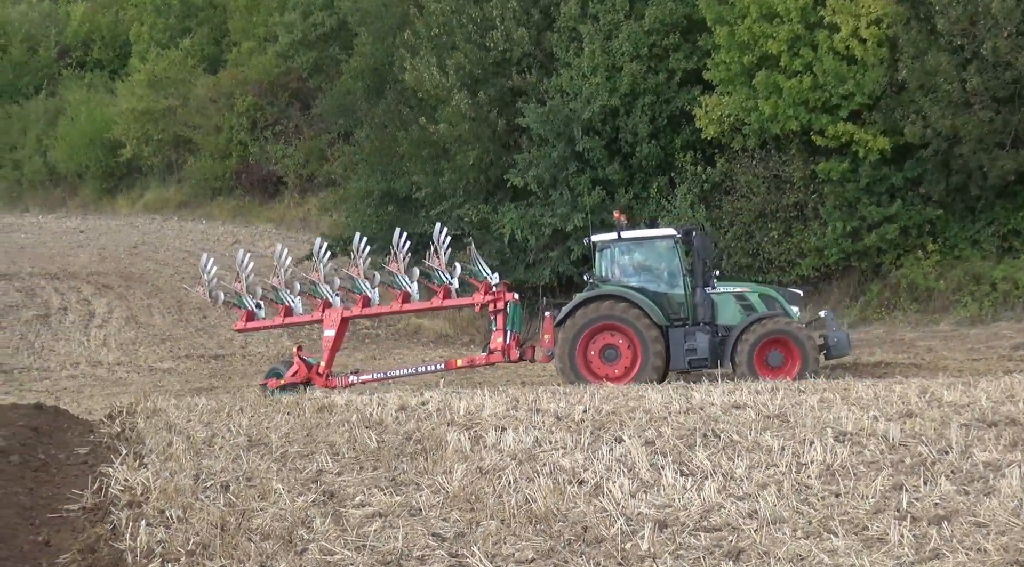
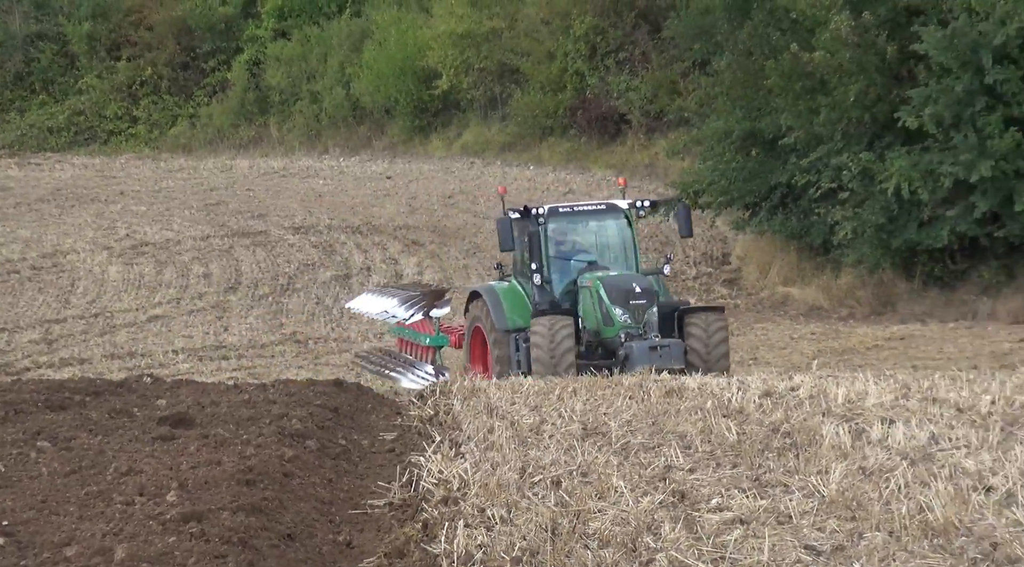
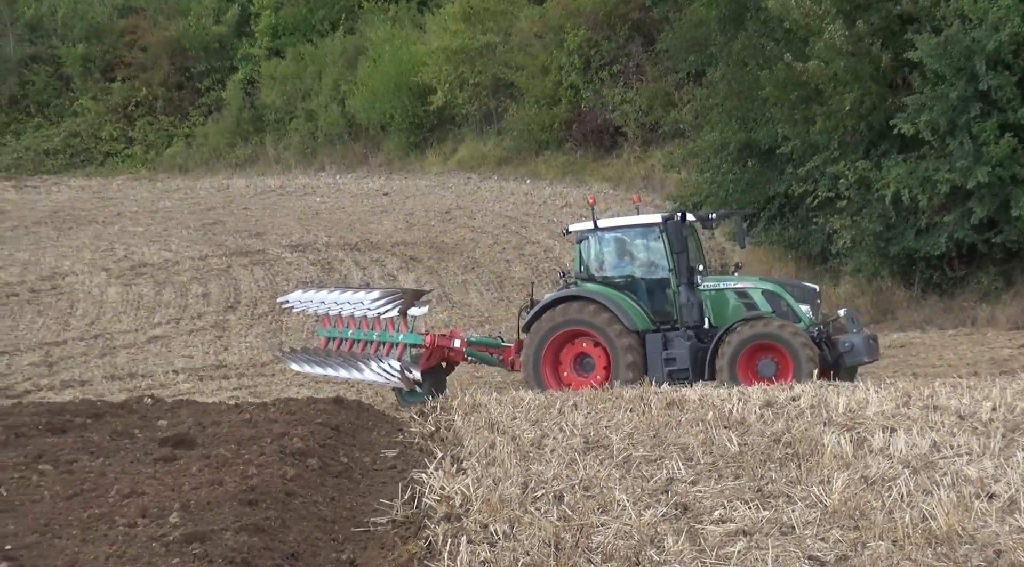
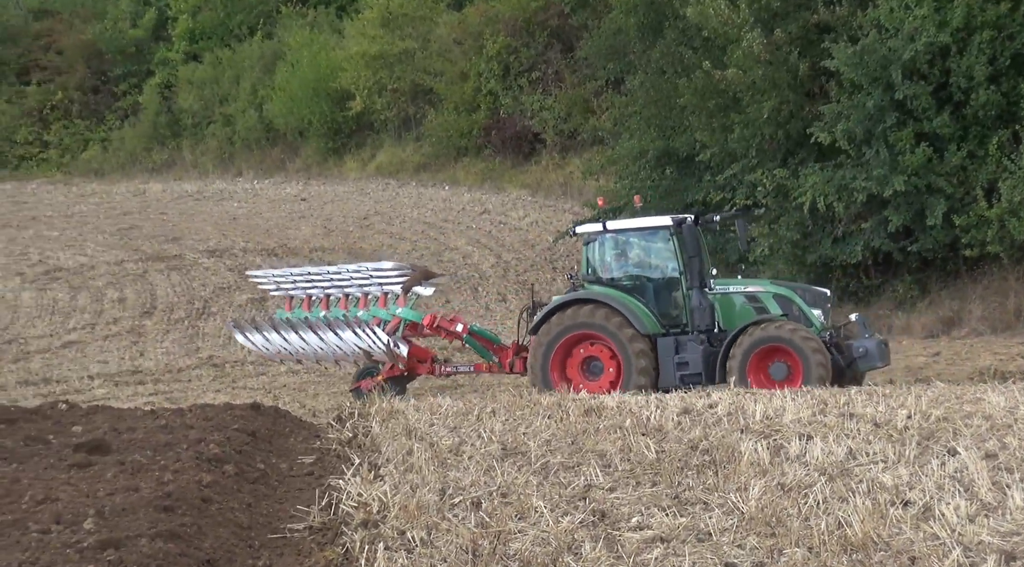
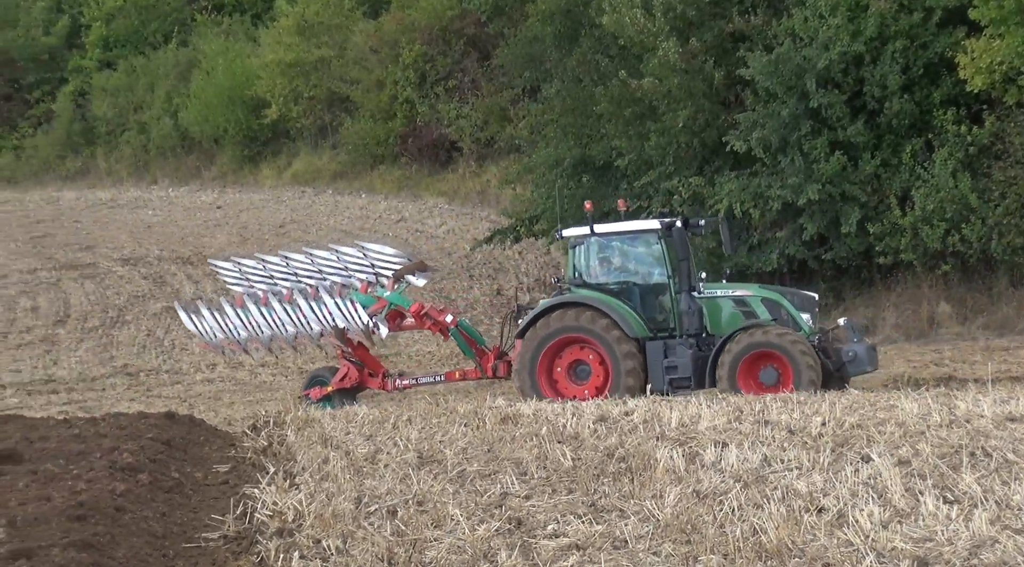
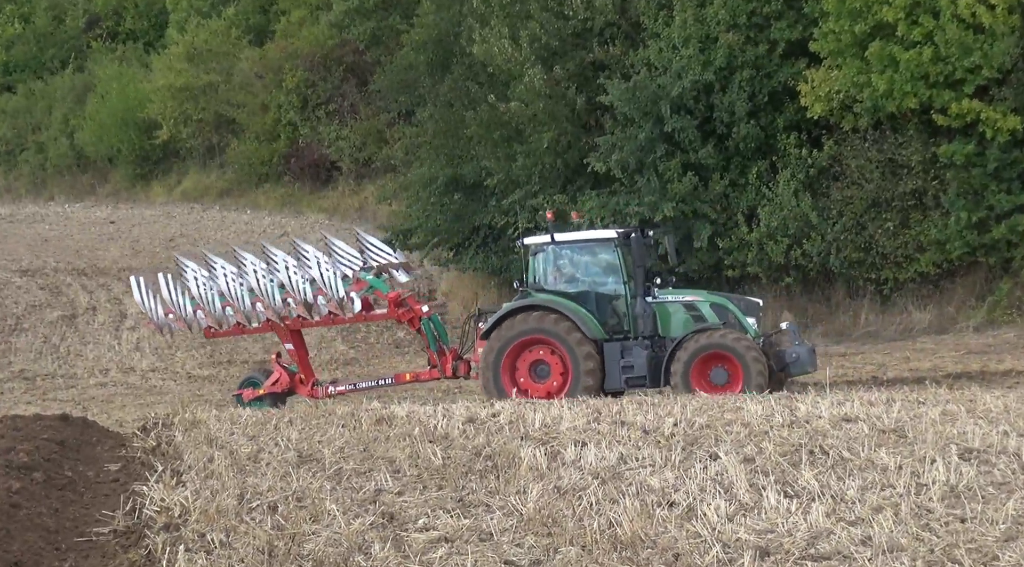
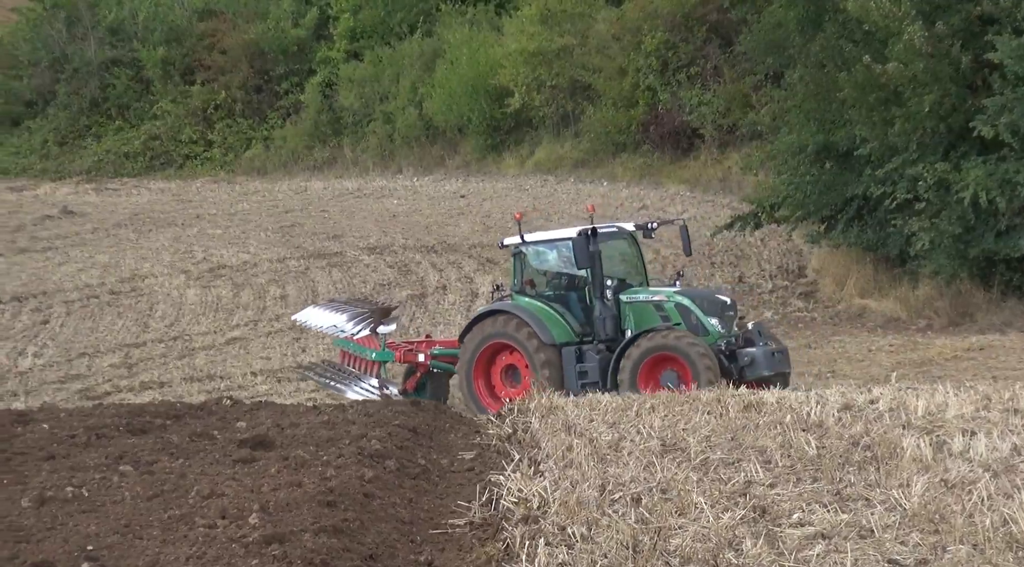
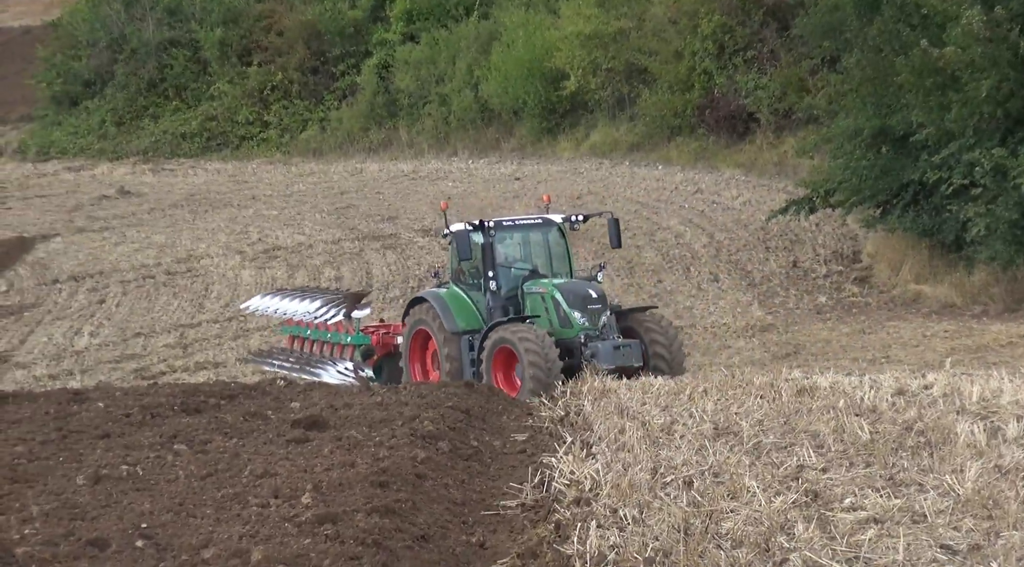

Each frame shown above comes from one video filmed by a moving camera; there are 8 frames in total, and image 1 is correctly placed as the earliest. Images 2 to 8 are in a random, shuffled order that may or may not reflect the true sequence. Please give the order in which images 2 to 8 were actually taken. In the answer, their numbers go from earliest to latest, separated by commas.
6, 5, 4, 3, 7, 8, 2
